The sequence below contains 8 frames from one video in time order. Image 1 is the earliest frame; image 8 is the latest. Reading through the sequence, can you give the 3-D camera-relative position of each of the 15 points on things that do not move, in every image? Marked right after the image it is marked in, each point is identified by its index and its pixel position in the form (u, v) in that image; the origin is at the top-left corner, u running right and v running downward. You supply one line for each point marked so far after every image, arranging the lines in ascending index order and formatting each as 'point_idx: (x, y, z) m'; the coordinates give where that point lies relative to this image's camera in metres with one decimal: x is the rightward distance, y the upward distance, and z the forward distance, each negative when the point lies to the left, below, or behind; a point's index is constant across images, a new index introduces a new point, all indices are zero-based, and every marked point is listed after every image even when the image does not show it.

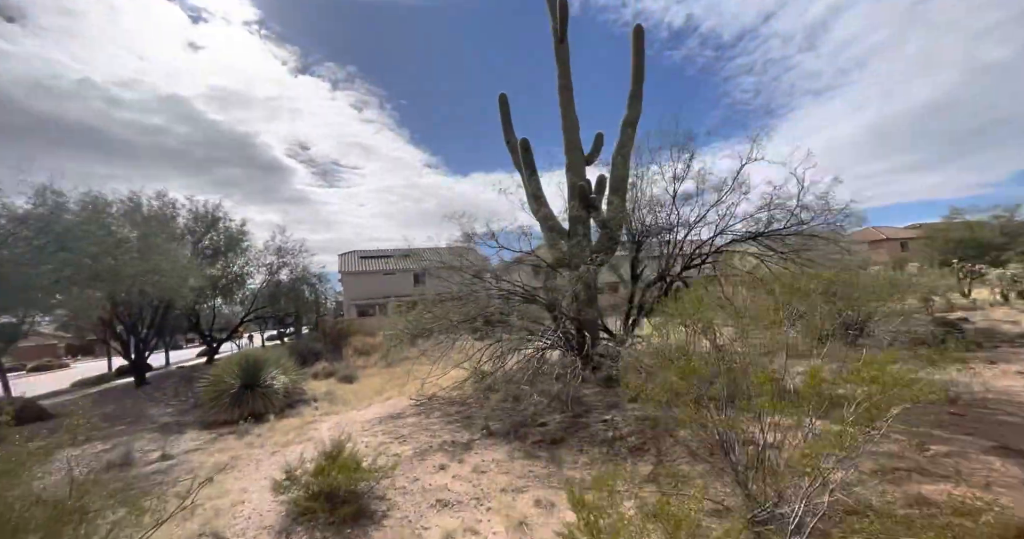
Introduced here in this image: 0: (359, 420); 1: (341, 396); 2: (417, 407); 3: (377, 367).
0: (-2.9, -2.9, +7.8) m
1: (-4.4, -3.3, +10.5) m
2: (-1.9, -2.8, +8.1) m
3: (-4.9, -3.7, +15.2) m
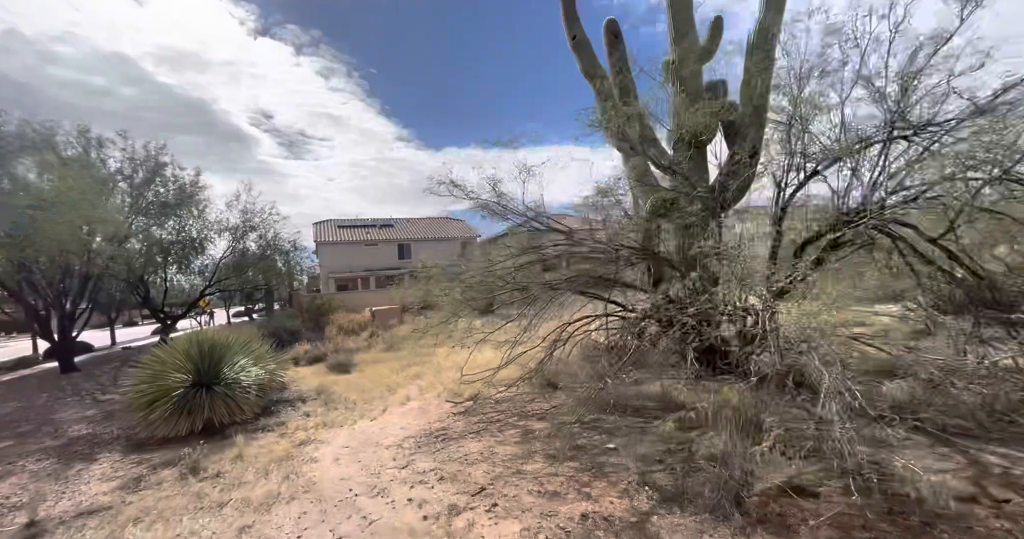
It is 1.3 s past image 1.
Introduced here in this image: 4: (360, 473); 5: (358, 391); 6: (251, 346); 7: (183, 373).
0: (-1.6, -2.2, +5.0) m
1: (-3.2, -2.4, +7.6) m
2: (-0.6, -2.0, +5.4) m
3: (-4.1, -2.5, +12.3) m
4: (-1.6, -2.1, +4.2) m
5: (-3.0, -2.4, +7.9) m
6: (-5.3, -1.6, +8.3) m
7: (-5.5, -1.7, +6.8) m
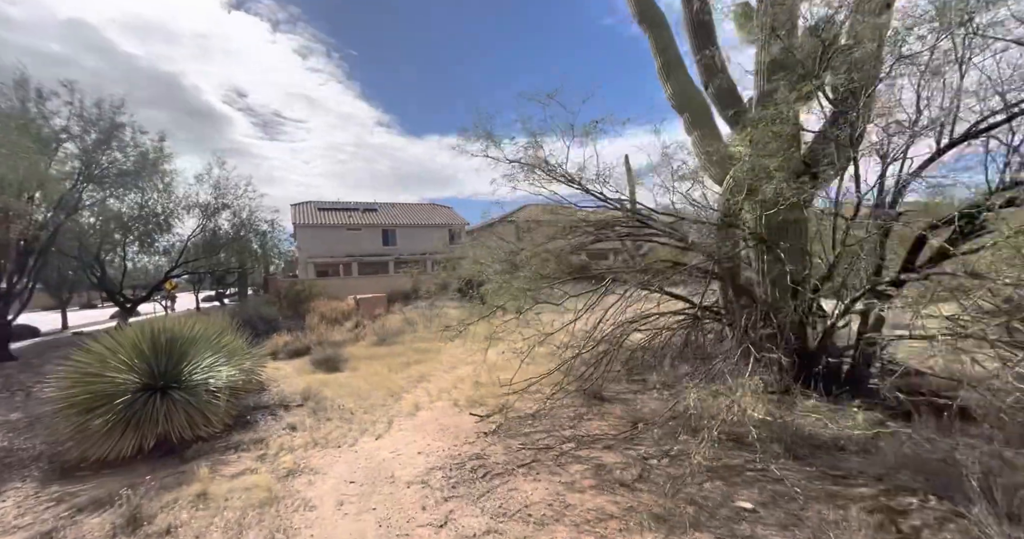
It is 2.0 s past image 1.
0: (-1.1, -1.9, +3.8) m
1: (-2.8, -2.0, +6.3) m
2: (-0.1, -1.8, +4.2) m
3: (-3.9, -2.1, +10.9) m
4: (-1.0, -1.9, +2.9) m
5: (-2.5, -2.0, +6.5) m
6: (-4.9, -1.2, +6.8) m
7: (-5.0, -1.4, +5.3) m
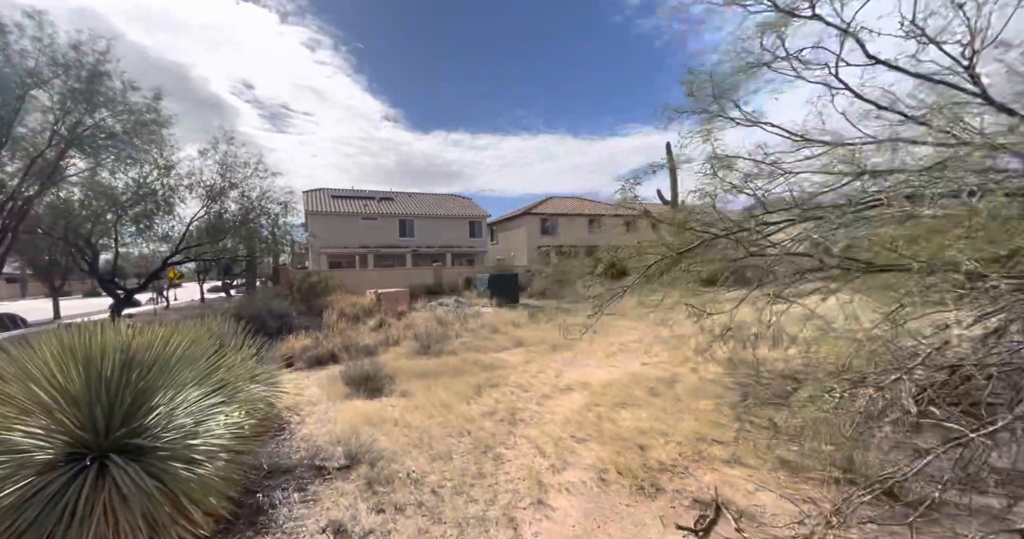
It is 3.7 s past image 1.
0: (+0.6, -1.8, +1.3) m
1: (-1.1, -1.9, +3.8) m
2: (+1.6, -1.7, +1.7) m
3: (-2.1, -1.9, +8.4) m
4: (+0.7, -1.8, +0.4) m
5: (-0.9, -1.9, +4.1) m
6: (-3.2, -0.9, +4.4) m
7: (-3.3, -1.1, +2.9) m
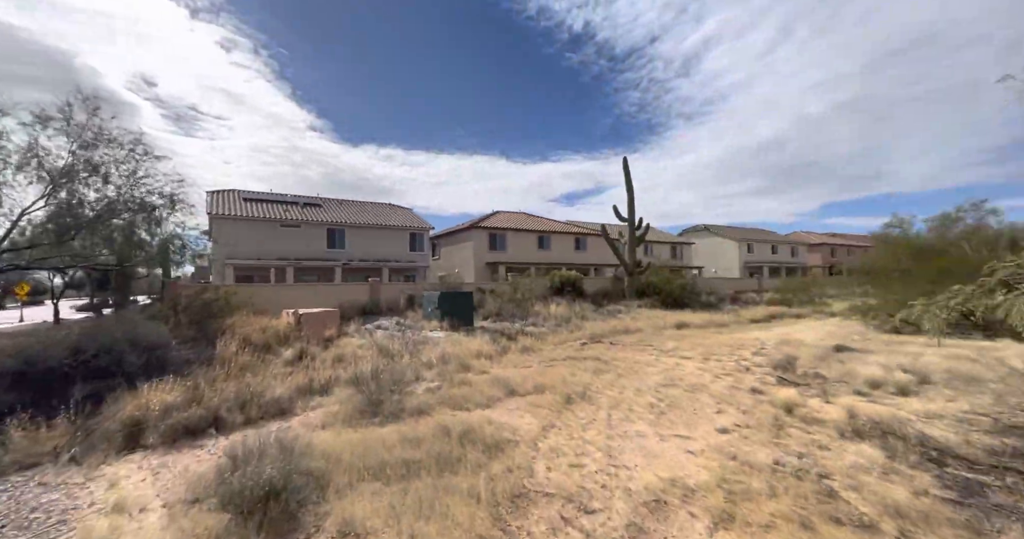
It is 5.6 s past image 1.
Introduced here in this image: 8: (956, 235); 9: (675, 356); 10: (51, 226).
0: (+1.8, -1.7, -1.6) m
1: (-0.3, -1.8, +0.6) m
2: (+2.8, -1.7, -1.0) m
3: (-2.0, -2.0, +5.0) m
4: (+2.1, -1.7, -2.4) m
5: (0.0, -1.9, +0.9) m
6: (-2.4, -0.9, +0.9) m
7: (-2.3, -1.0, -0.6) m
8: (+16.4, +1.3, +15.1) m
9: (+4.2, -2.2, +10.4) m
10: (-16.2, +1.7, +14.3) m
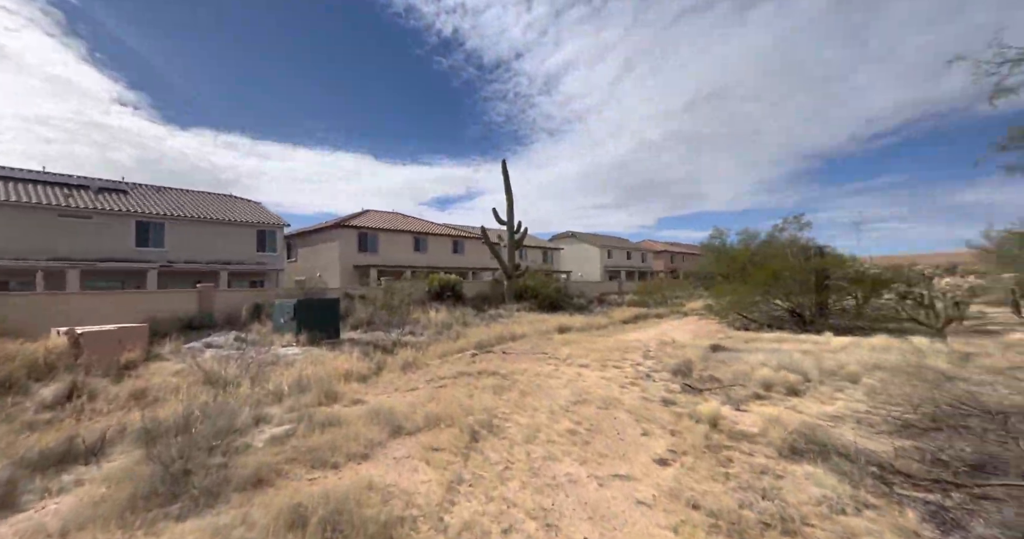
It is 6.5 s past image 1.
0: (+2.9, -1.7, -2.3) m
1: (+0.2, -1.8, -0.9) m
2: (+3.6, -1.7, -1.5) m
3: (-2.8, -2.0, +2.8) m
4: (+3.3, -1.6, -3.0) m
5: (+0.3, -1.8, -0.5) m
6: (-1.9, -0.9, -1.2) m
7: (-1.3, -1.0, -2.6) m
8: (+11.7, +1.1, +18.0) m
9: (+1.5, -2.3, +9.8) m
10: (-19.1, +1.7, +7.4) m
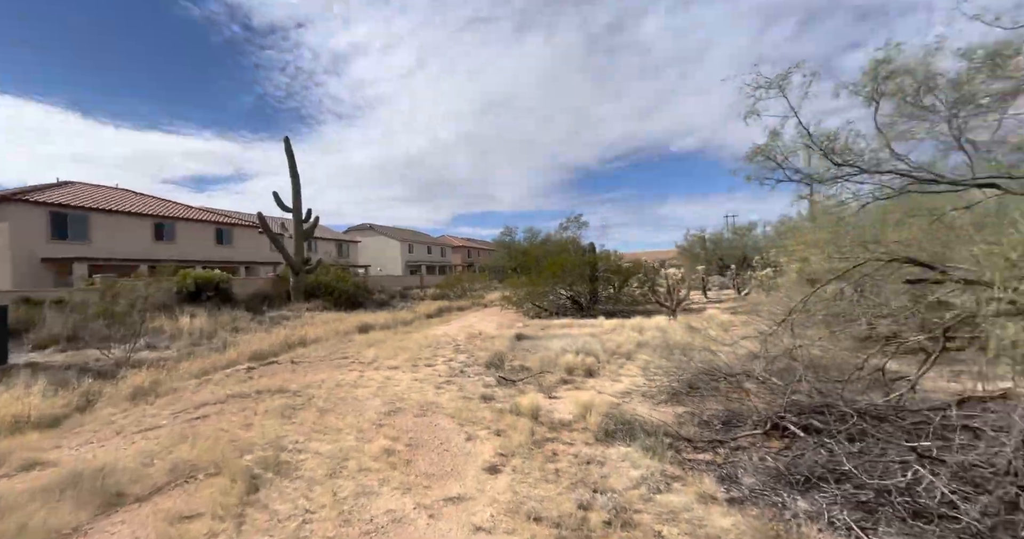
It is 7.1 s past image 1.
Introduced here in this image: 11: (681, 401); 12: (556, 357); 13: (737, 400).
0: (+4.0, -1.7, -1.3) m
1: (+1.0, -1.8, -1.2) m
2: (+4.3, -1.6, -0.3) m
3: (-3.4, -2.0, +0.6) m
4: (+4.8, -1.6, -1.7) m
5: (+0.9, -1.8, -0.9) m
6: (-0.7, -0.9, -2.5) m
7: (+0.5, -1.0, -3.5) m
8: (+2.5, +1.4, +20.8) m
9: (-2.8, -2.1, +8.8) m
10: (-19.9, +1.8, -3.0) m
11: (+2.3, -1.8, +5.6) m
12: (+0.9, -1.8, +8.6) m
13: (+2.6, -1.5, +4.7) m
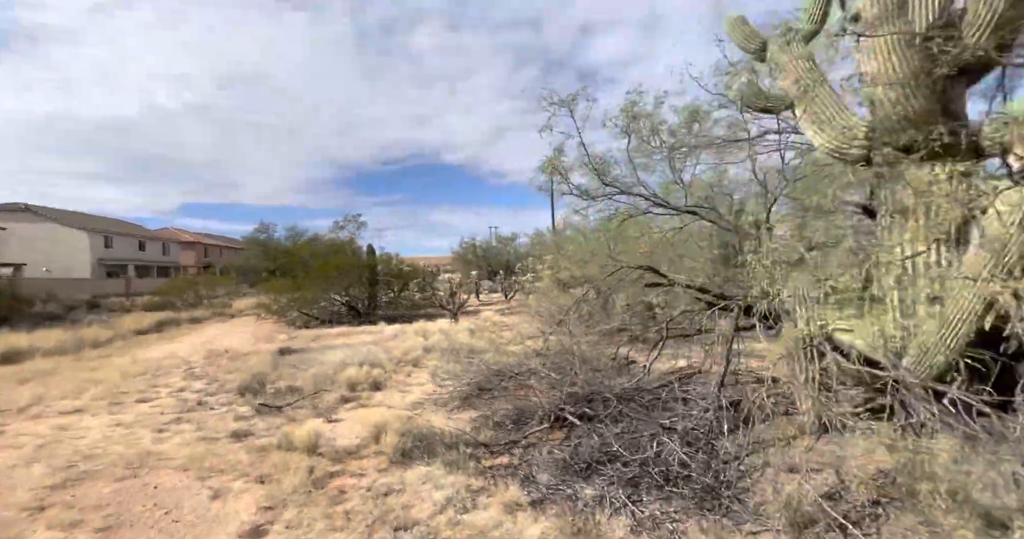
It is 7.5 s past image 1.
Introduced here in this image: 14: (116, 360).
0: (+4.4, -1.8, +0.6) m
1: (+1.8, -1.8, -0.9) m
2: (+4.1, -1.7, +1.7) m
3: (-2.9, -1.9, -1.5) m
4: (+5.3, -1.7, +0.6) m
5: (+1.5, -1.8, -0.6) m
6: (+1.0, -0.8, -2.8) m
7: (+2.5, -1.0, -3.1) m
8: (-8.1, +1.2, +18.9) m
9: (-6.6, -2.1, +5.8) m
10: (-15.3, +2.2, -12.9) m
11: (-0.6, -1.9, +5.7) m
12: (-3.3, -1.9, +7.5) m
13: (+0.1, -1.6, +5.1) m
14: (-9.5, -2.2, +9.8) m
